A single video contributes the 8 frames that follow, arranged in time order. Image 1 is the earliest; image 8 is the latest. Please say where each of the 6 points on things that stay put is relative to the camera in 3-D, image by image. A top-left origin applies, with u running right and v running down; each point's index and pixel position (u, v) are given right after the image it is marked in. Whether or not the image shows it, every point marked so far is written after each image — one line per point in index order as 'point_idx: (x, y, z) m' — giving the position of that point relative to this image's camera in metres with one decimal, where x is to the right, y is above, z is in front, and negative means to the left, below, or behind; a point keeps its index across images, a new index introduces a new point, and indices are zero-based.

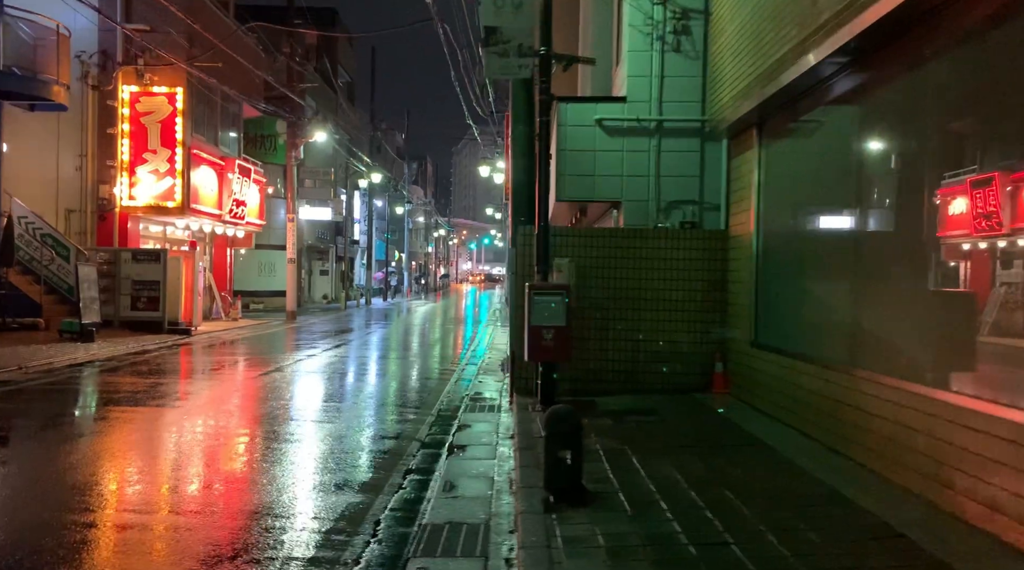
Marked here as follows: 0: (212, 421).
0: (-3.9, -1.8, +13.9) m
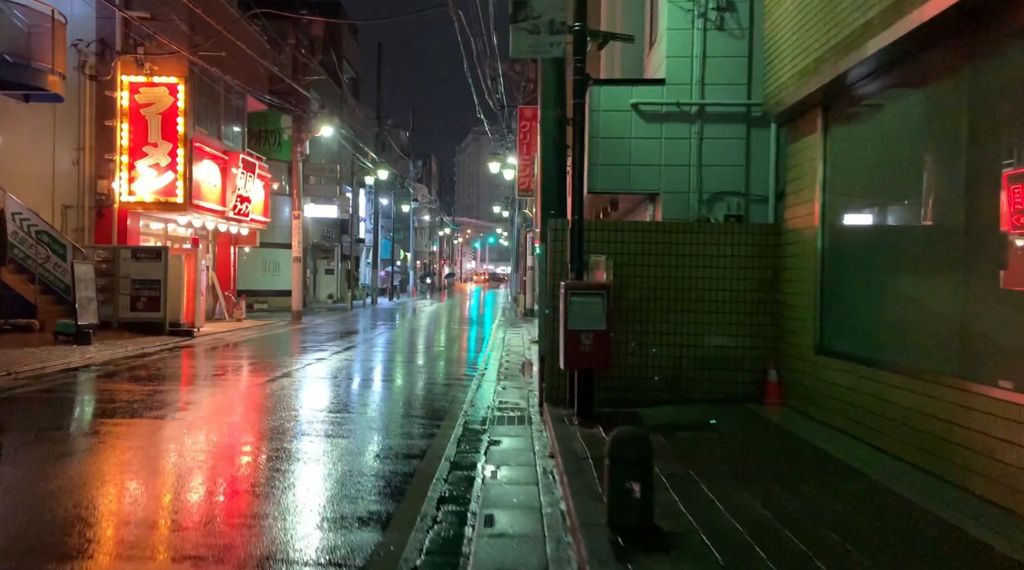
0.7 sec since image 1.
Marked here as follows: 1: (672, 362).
0: (-3.6, -1.8, +12.7) m
1: (+2.0, -0.9, +12.8) m
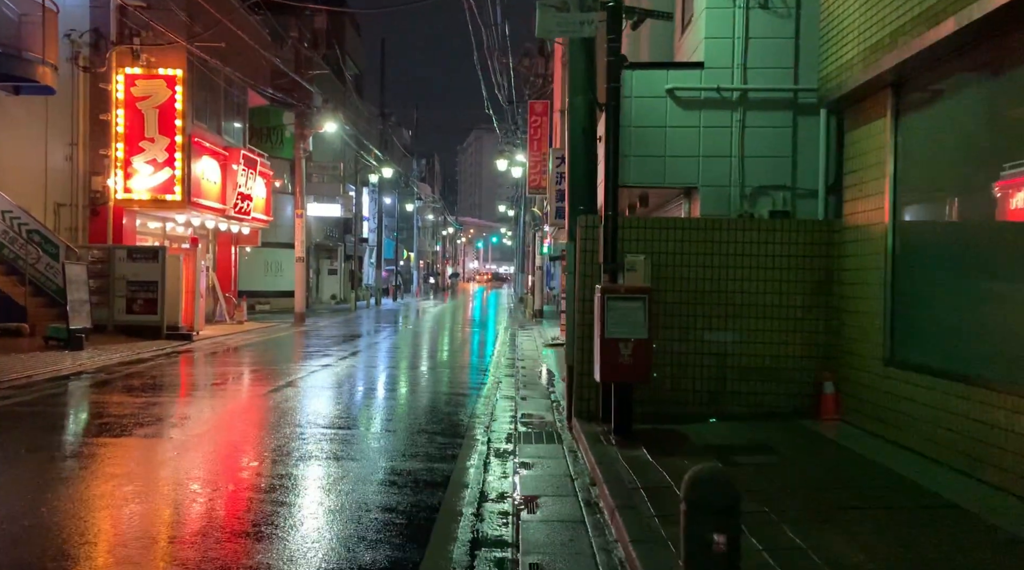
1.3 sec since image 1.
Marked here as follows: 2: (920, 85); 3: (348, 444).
0: (-3.3, -1.8, +11.5) m
1: (+2.3, -1.0, +11.6) m
2: (+3.8, +1.9, +9.8) m
3: (-1.8, -1.8, +11.6) m
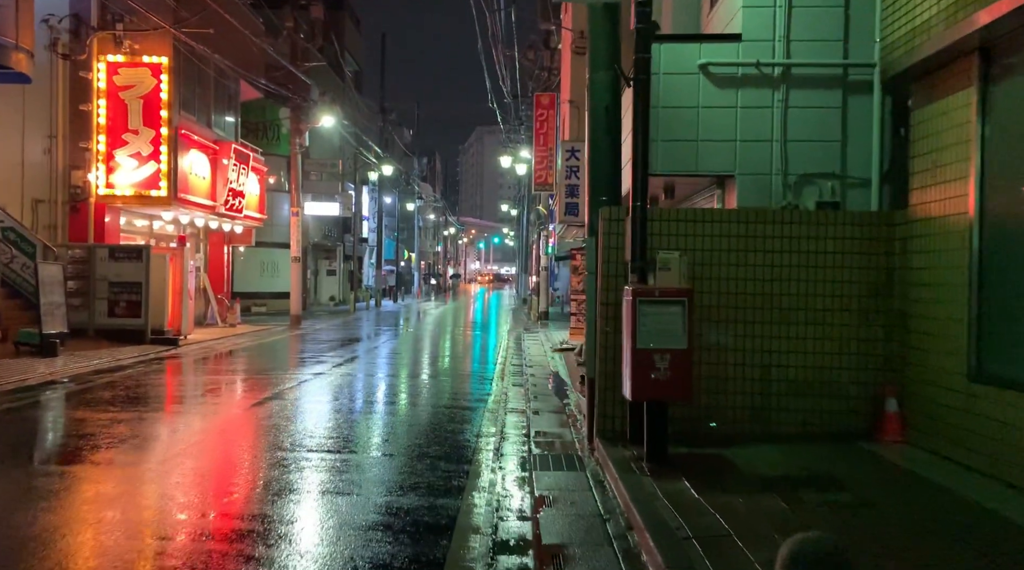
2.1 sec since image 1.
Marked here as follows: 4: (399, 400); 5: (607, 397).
0: (-3.1, -1.9, +10.0) m
1: (+2.4, -1.0, +10.1) m
2: (+3.9, +1.9, +8.4) m
3: (-1.6, -1.8, +10.1) m
4: (-1.8, -1.9, +17.8) m
5: (+0.9, -1.1, +10.4) m
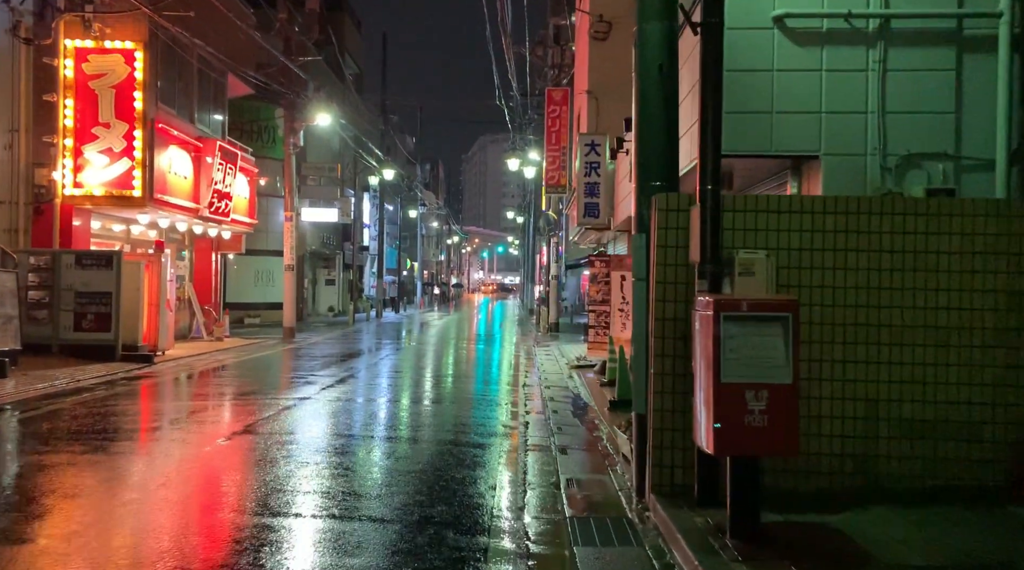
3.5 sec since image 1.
0: (-2.9, -1.9, +7.6) m
1: (+2.6, -1.0, +7.7) m
2: (+4.2, +1.8, +6.0) m
3: (-1.4, -1.8, +7.7) m
4: (-1.6, -2.0, +15.4) m
5: (+1.2, -1.2, +8.0) m
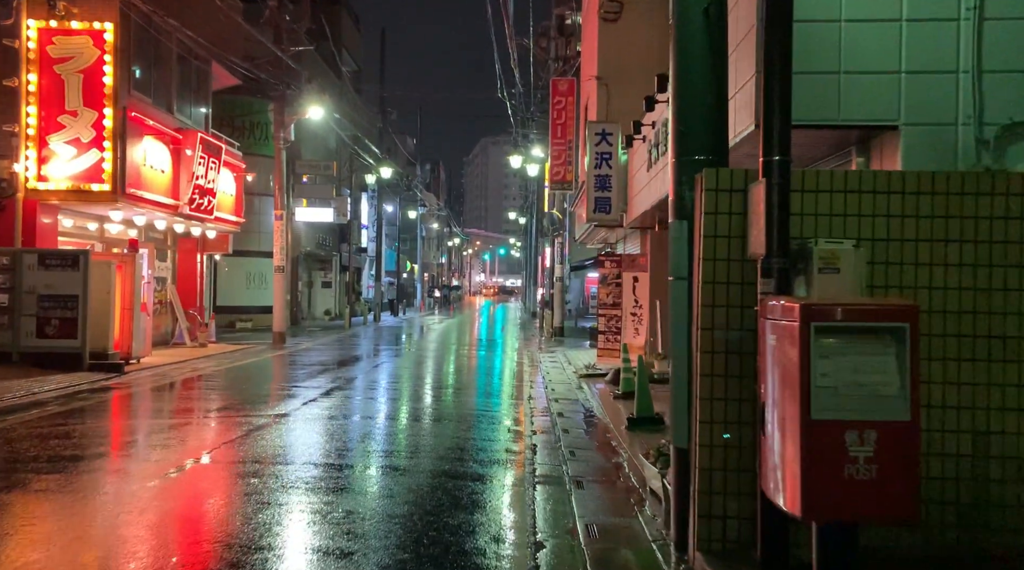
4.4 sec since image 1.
0: (-2.9, -1.9, +5.9) m
1: (+2.7, -1.0, +6.0) m
2: (+4.2, +1.8, +4.2) m
3: (-1.4, -1.8, +6.0) m
4: (-1.5, -2.0, +13.6) m
5: (+1.2, -1.2, +6.2) m
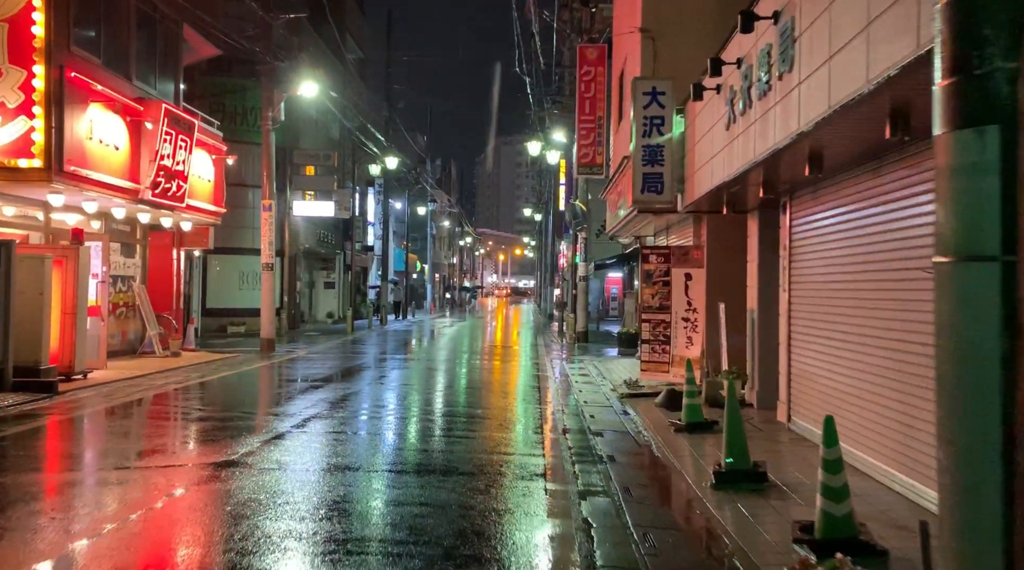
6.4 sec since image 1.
0: (-2.6, -1.9, +2.2) m
1: (+2.9, -1.0, +2.2) m
2: (+4.4, +1.9, +0.4) m
3: (-1.1, -1.8, +2.2) m
4: (-1.2, -2.0, +9.9) m
5: (+1.4, -1.1, +2.5) m
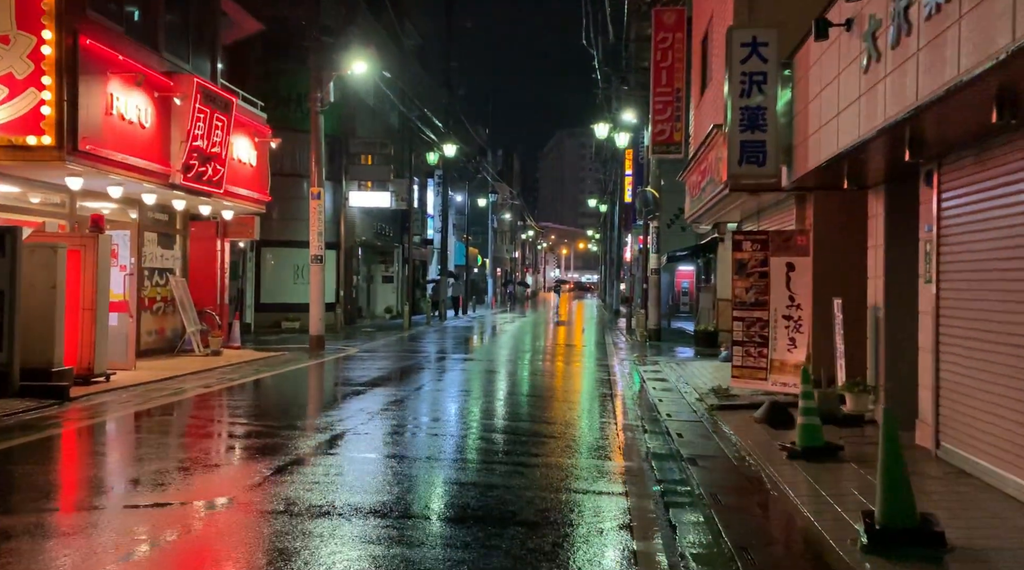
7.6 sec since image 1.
0: (-2.5, -1.9, +0.1) m
1: (+3.0, -1.0, -0.2) m
2: (+4.4, +1.9, -2.0) m
3: (-1.0, -1.8, +0.1) m
4: (-0.6, -1.9, +7.8) m
5: (+1.6, -1.1, +0.2) m
